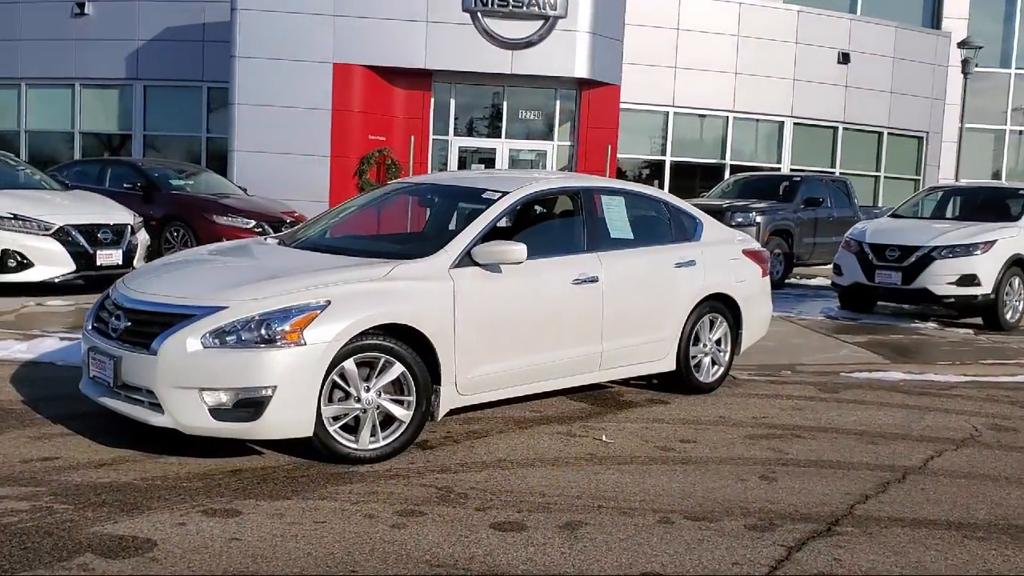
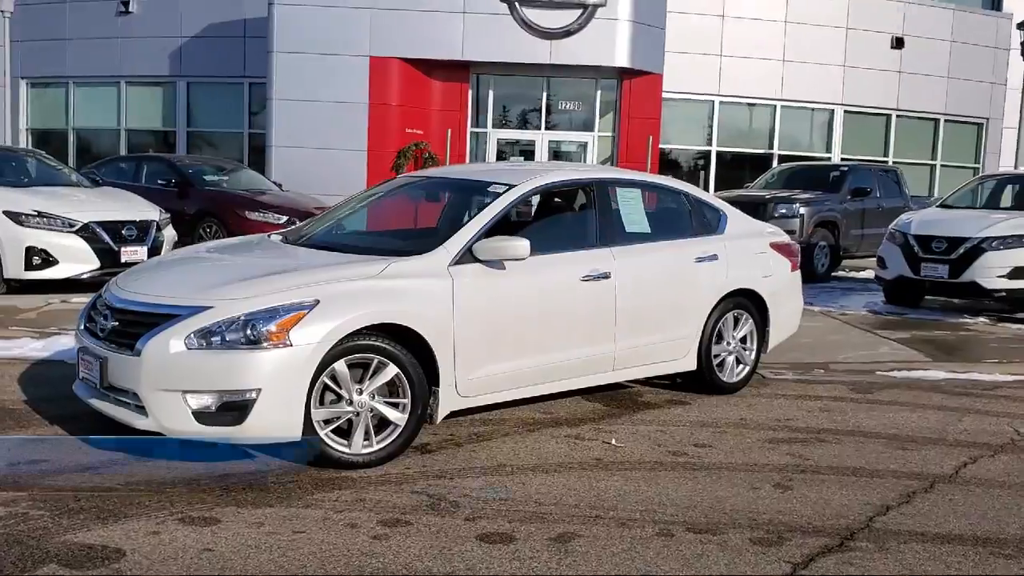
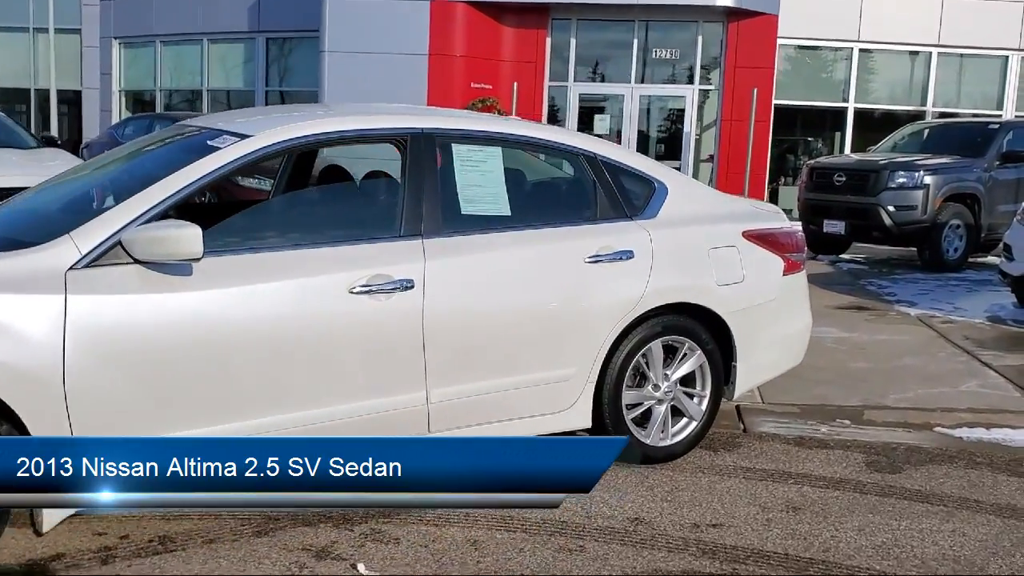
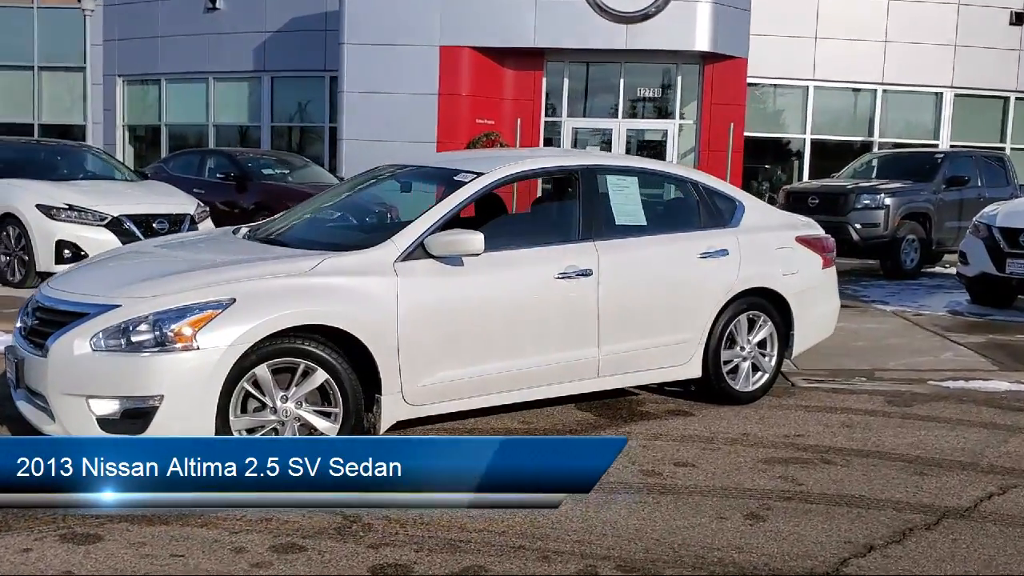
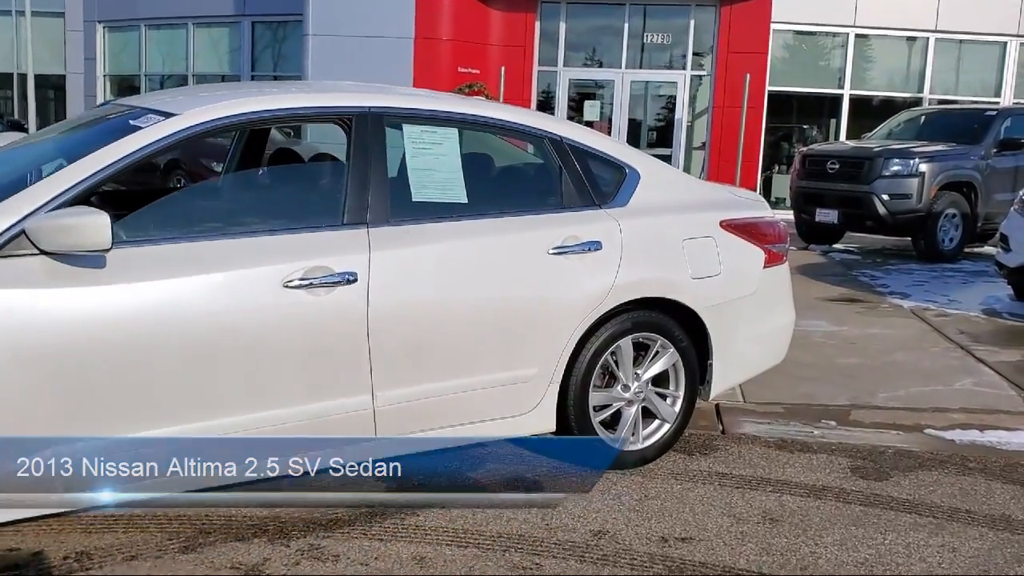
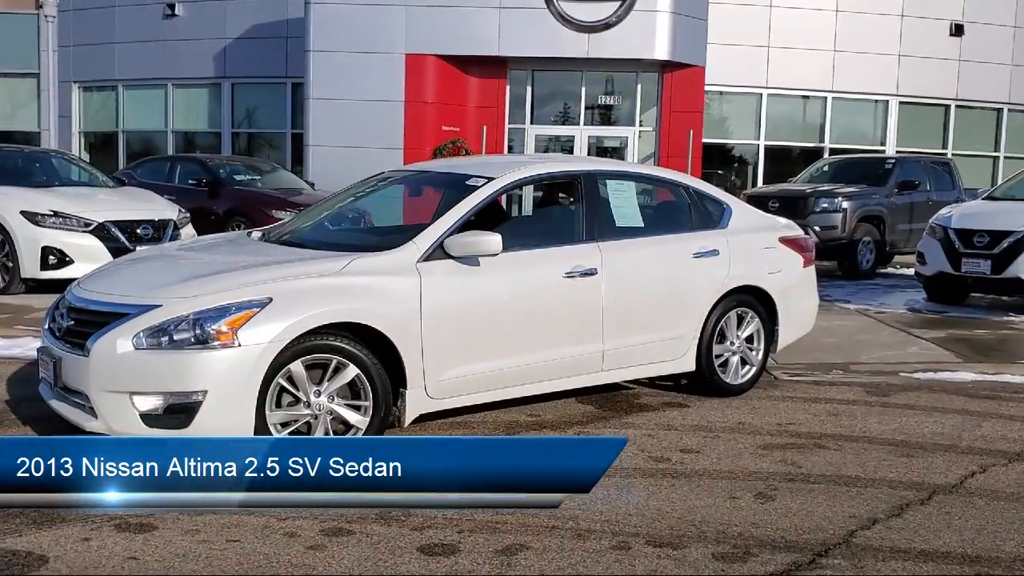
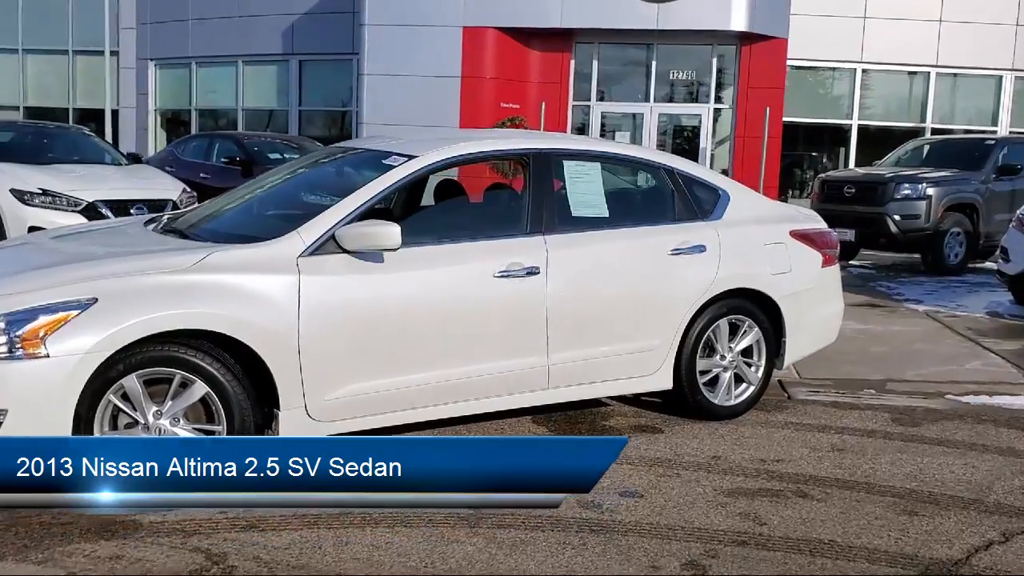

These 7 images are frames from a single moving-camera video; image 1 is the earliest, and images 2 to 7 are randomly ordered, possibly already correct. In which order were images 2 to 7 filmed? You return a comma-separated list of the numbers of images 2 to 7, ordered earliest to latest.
2, 6, 4, 7, 3, 5
